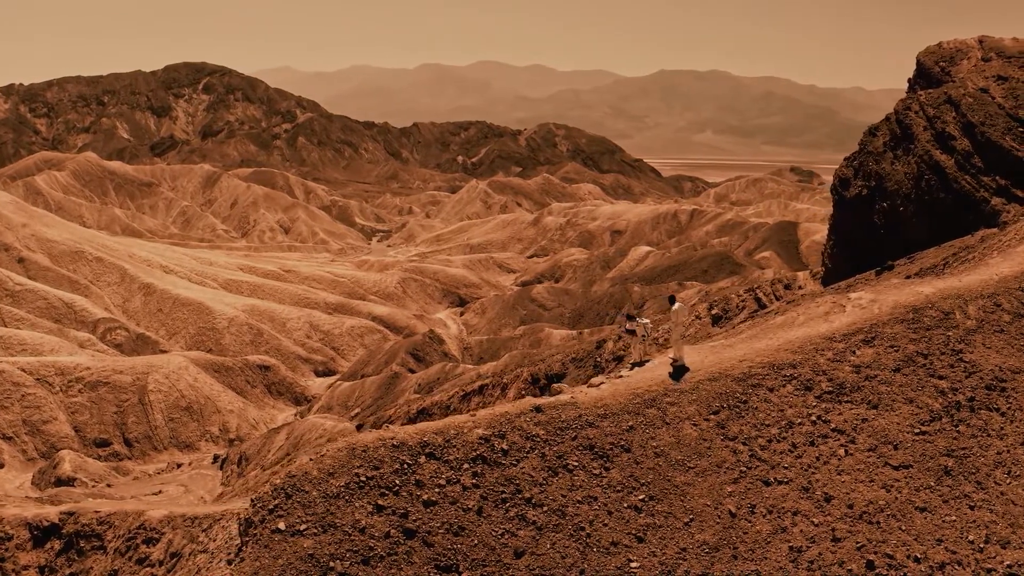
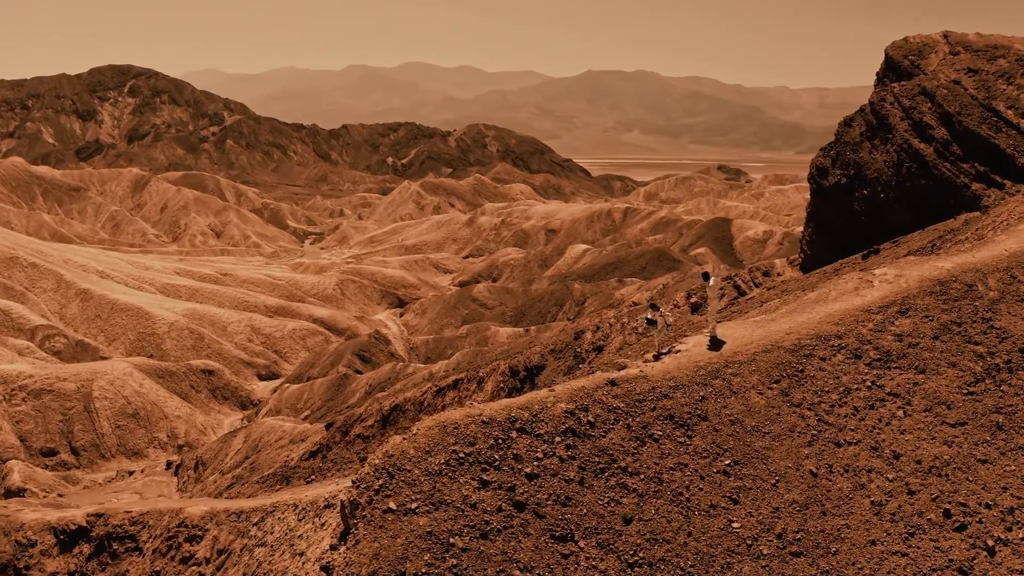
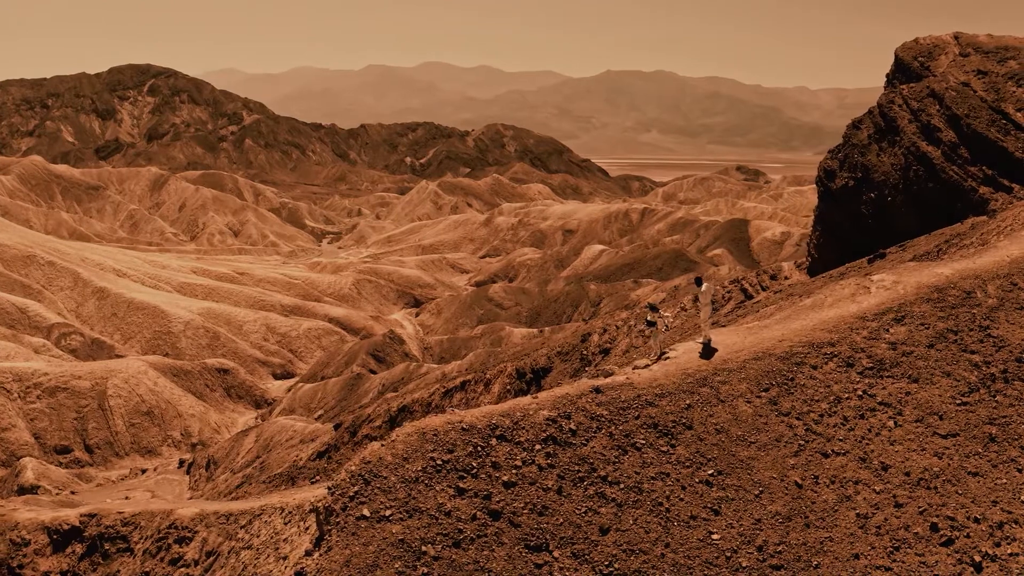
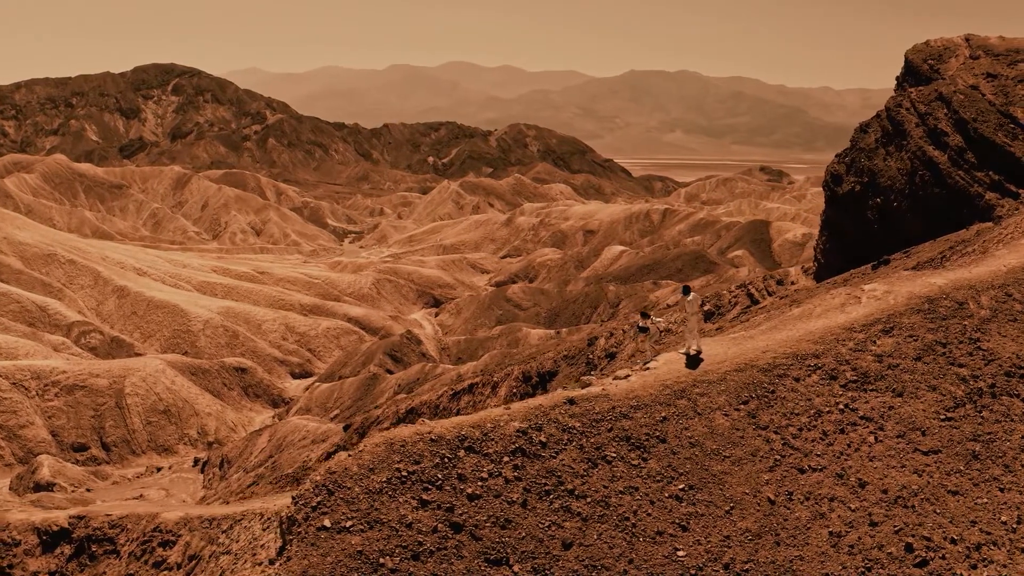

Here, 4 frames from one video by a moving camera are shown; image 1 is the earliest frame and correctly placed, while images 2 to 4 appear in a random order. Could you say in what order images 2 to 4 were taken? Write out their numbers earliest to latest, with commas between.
4, 3, 2
